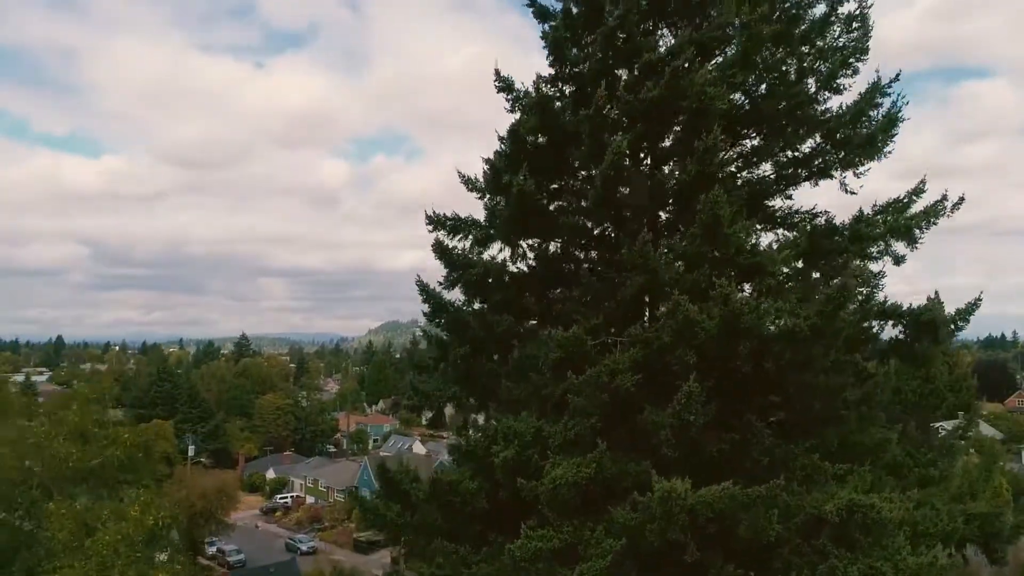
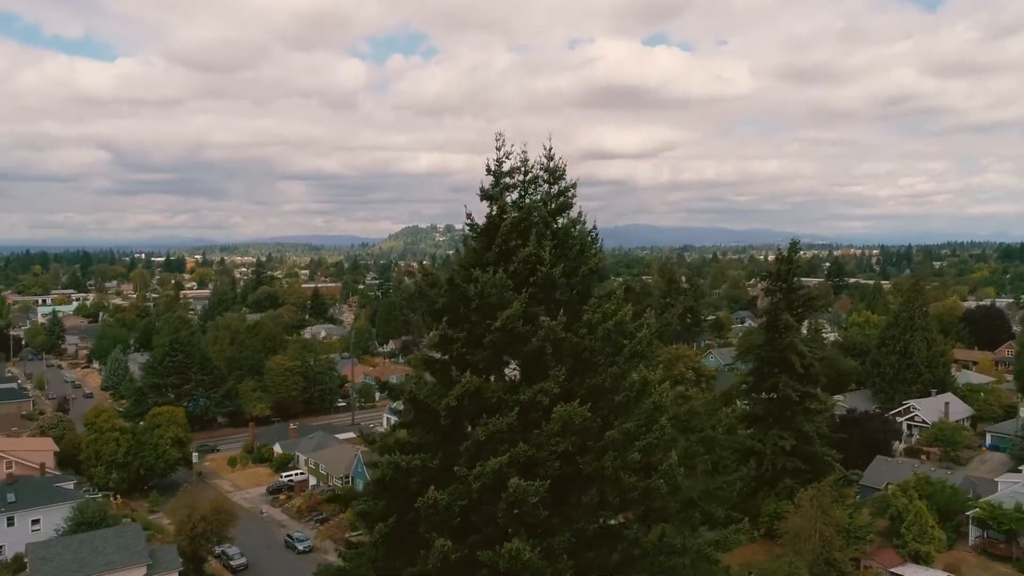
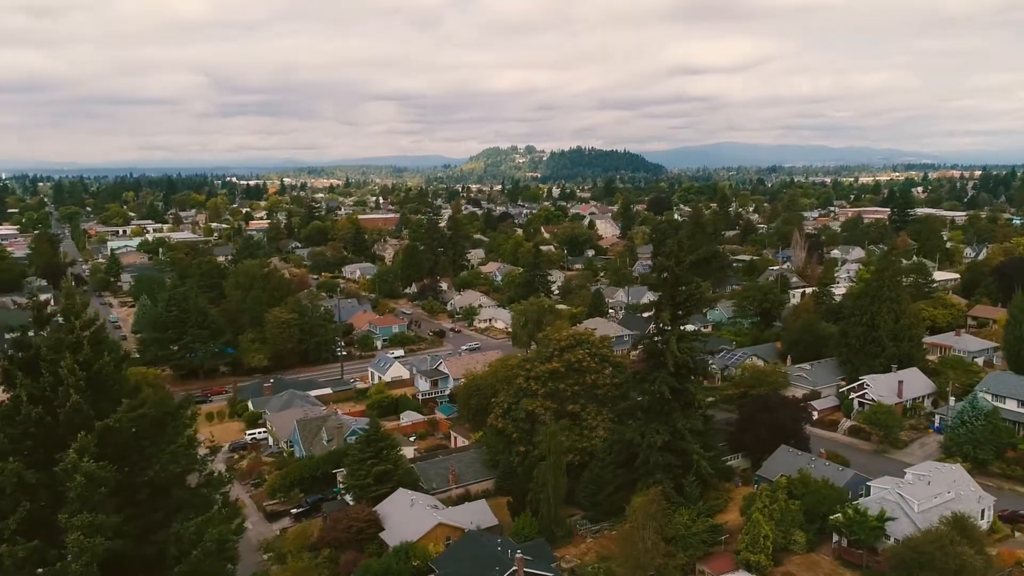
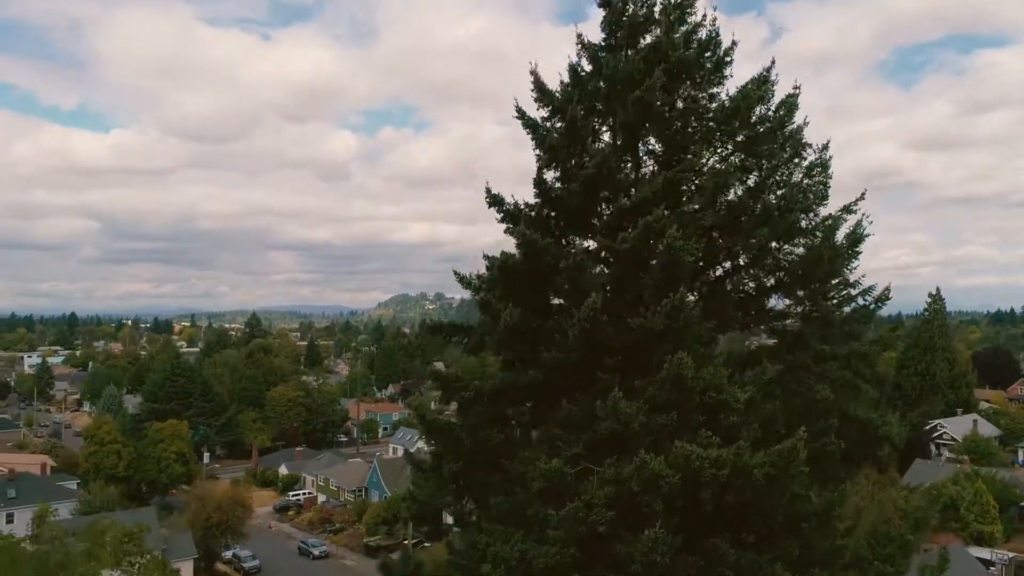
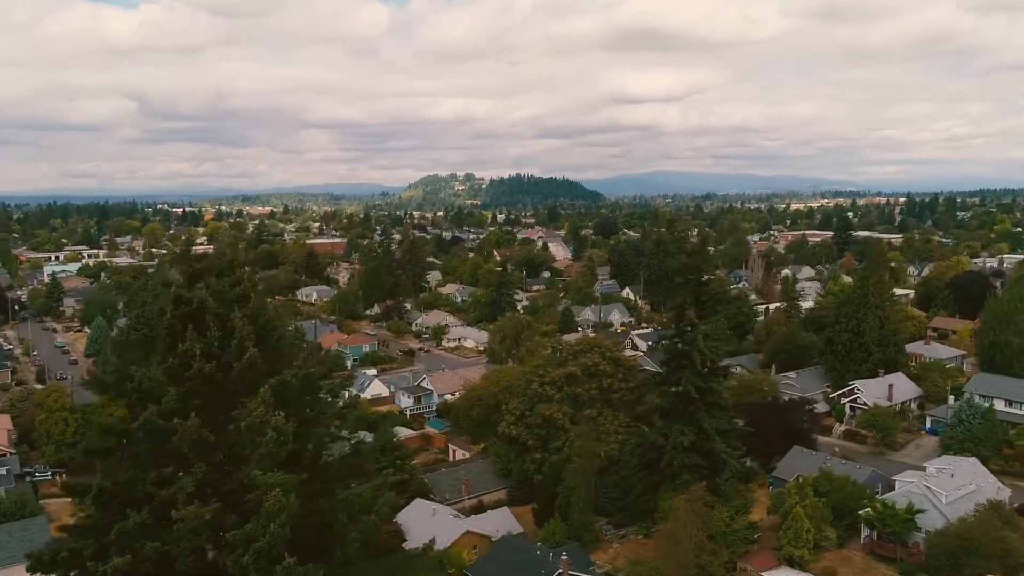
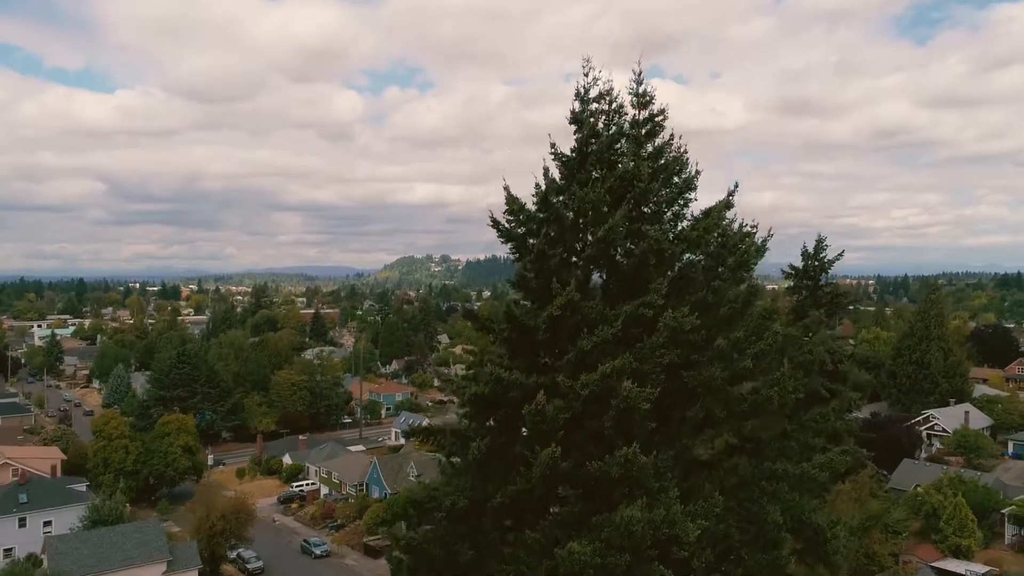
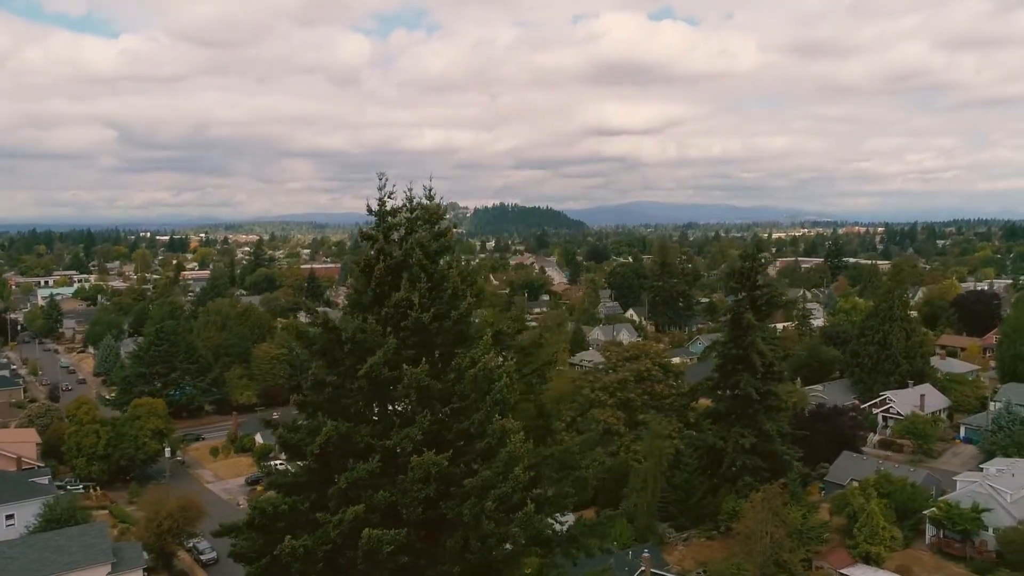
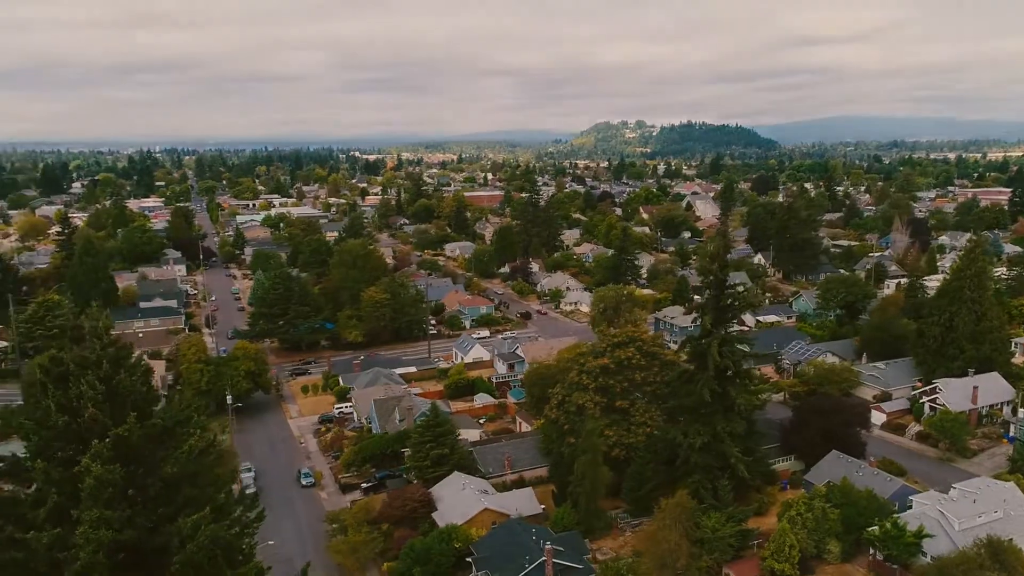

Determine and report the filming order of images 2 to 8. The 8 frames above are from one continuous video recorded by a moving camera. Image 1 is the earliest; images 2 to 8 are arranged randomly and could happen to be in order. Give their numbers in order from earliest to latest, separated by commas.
4, 6, 2, 7, 5, 3, 8
